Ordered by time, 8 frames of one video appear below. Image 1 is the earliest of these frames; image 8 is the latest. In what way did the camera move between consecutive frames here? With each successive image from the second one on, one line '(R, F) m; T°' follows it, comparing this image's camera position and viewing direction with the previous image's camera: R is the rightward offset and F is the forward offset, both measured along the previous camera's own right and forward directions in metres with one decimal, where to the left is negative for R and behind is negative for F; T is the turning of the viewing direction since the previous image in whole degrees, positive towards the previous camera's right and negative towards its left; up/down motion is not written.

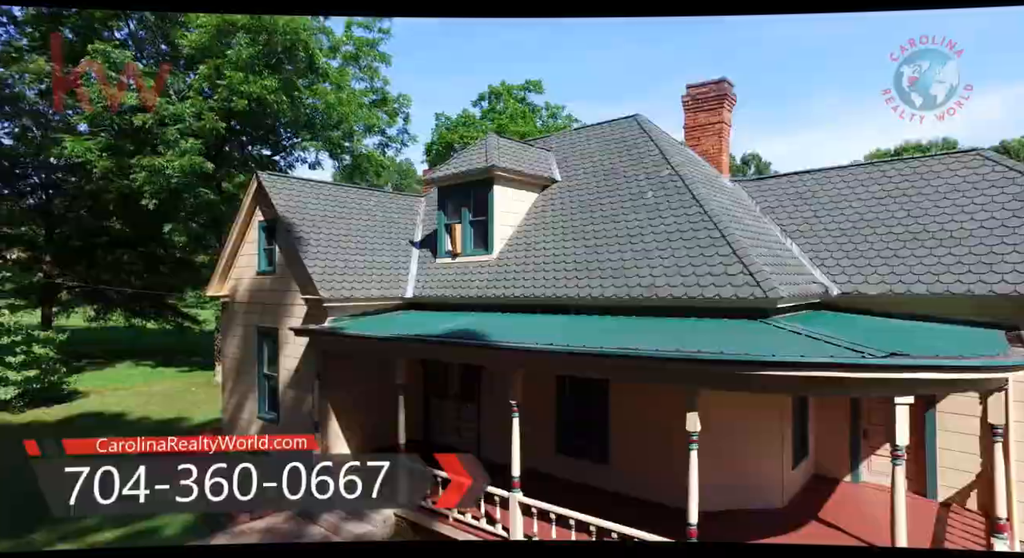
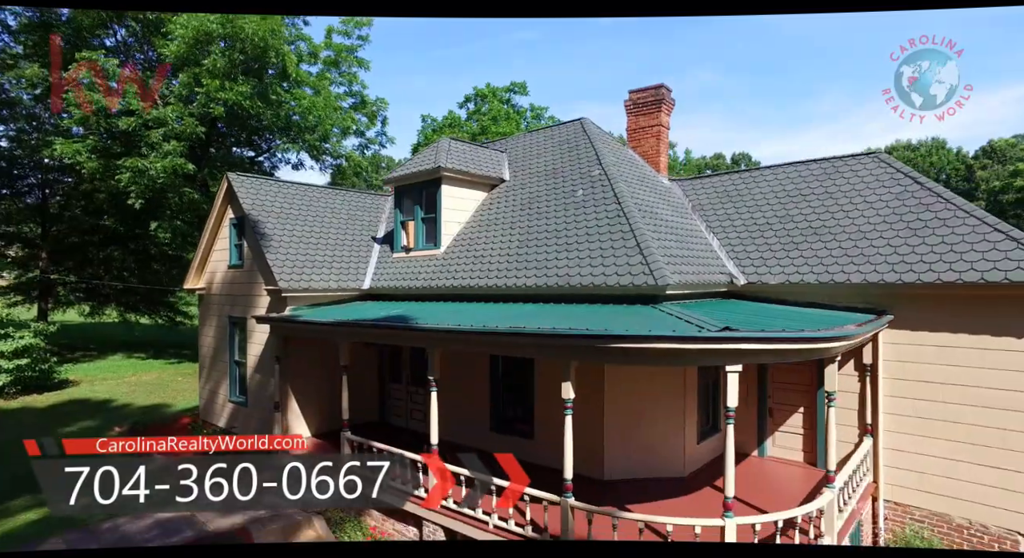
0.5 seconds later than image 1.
(+1.2, -0.9) m; -1°
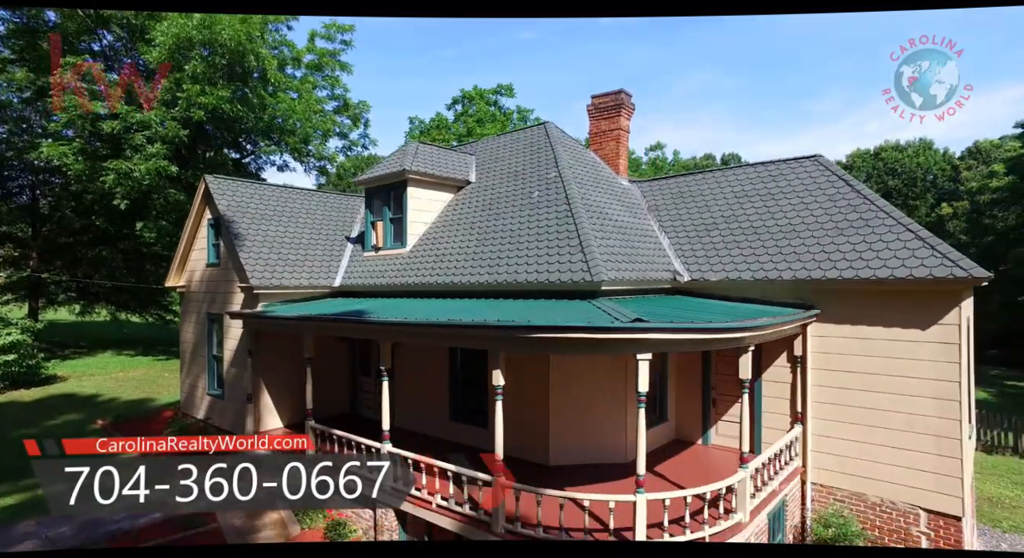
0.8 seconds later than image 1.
(+0.8, -0.5) m; 0°
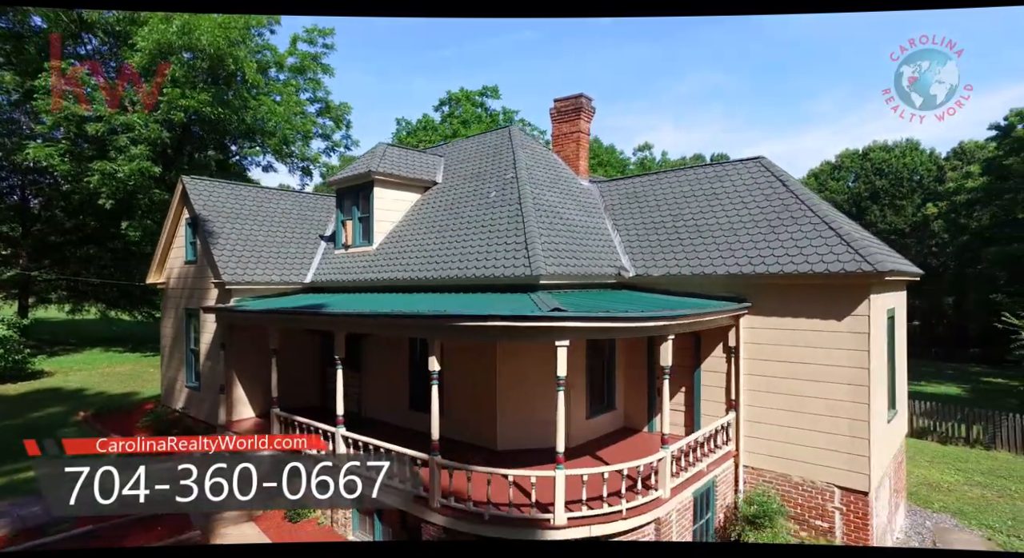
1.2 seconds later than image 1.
(+0.9, -0.6) m; 0°
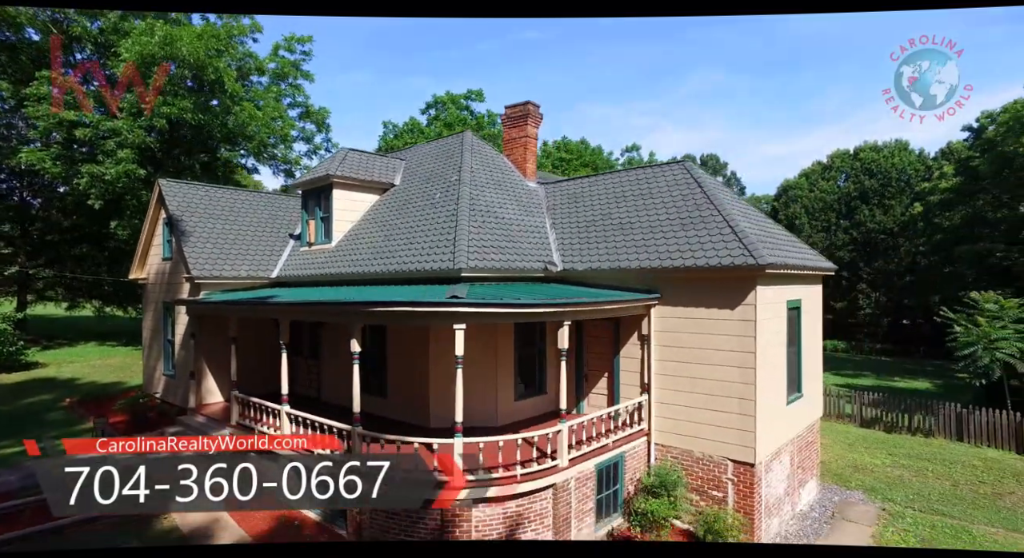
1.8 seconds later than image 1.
(+1.4, -1.0) m; -1°
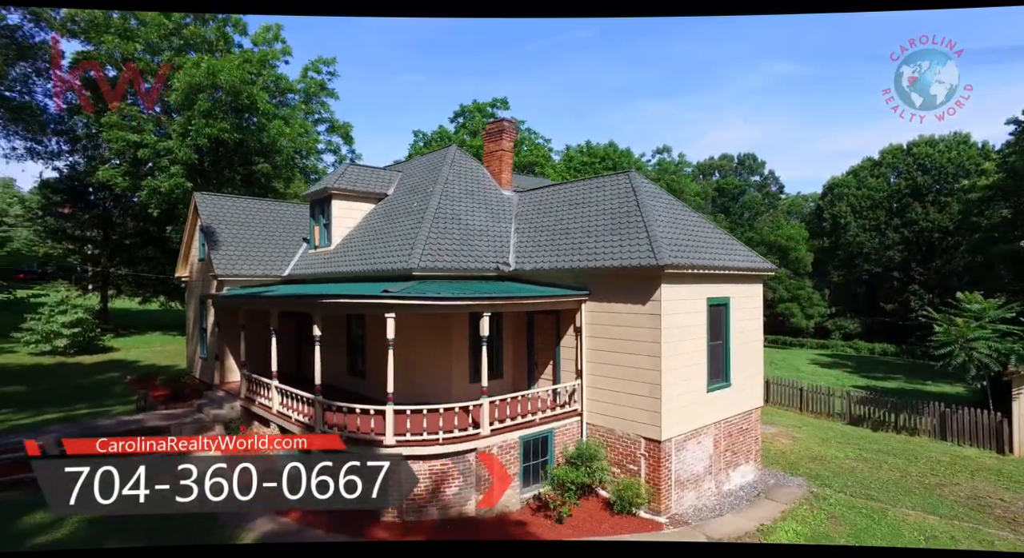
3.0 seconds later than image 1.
(+2.4, -1.6) m; -6°
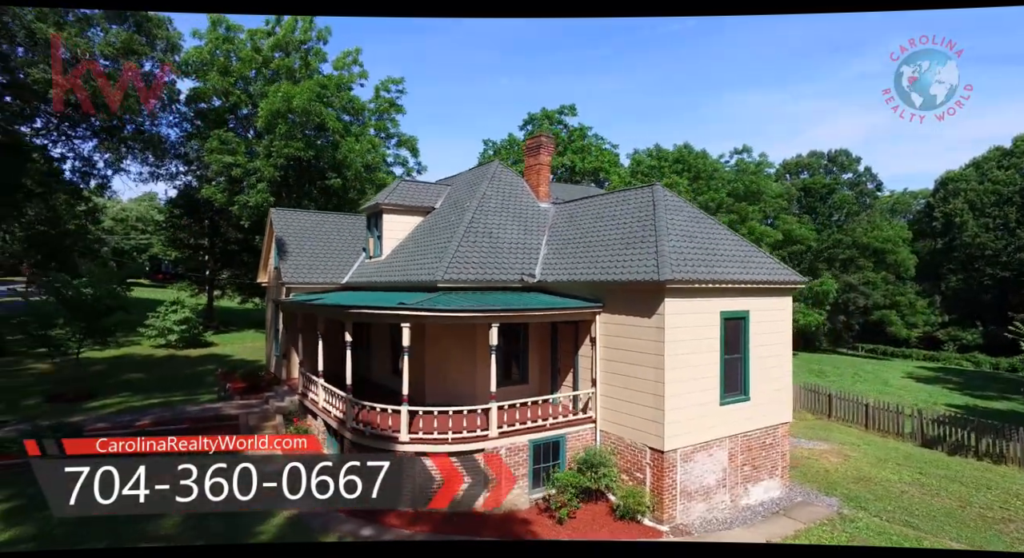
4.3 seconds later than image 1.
(+1.7, -0.6) m; -9°
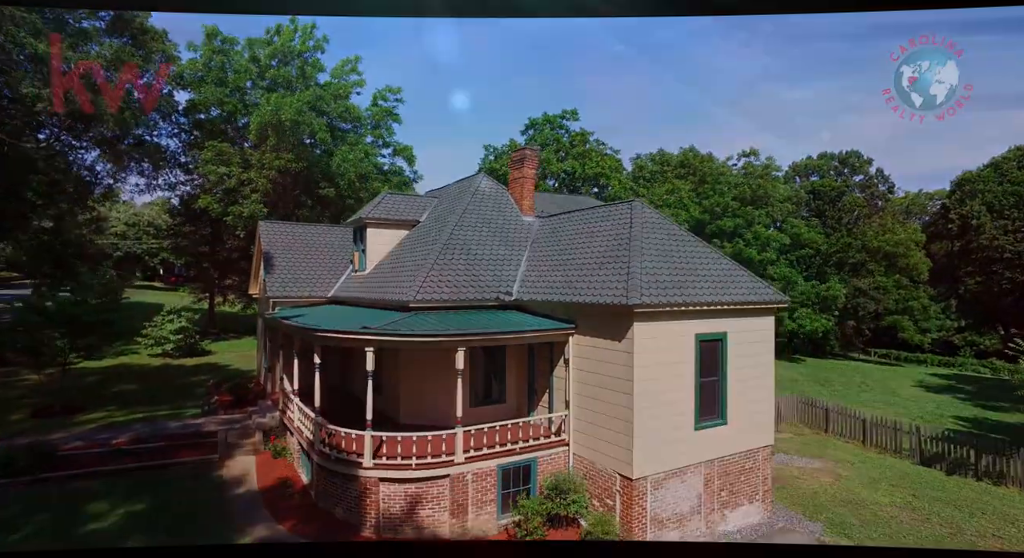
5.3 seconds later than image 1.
(+1.0, +0.2) m; -2°
